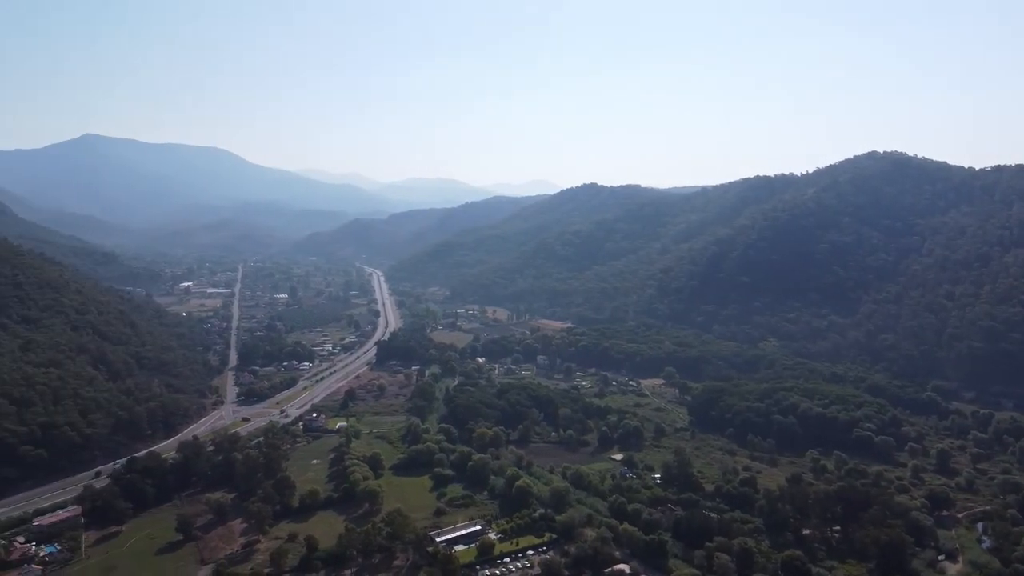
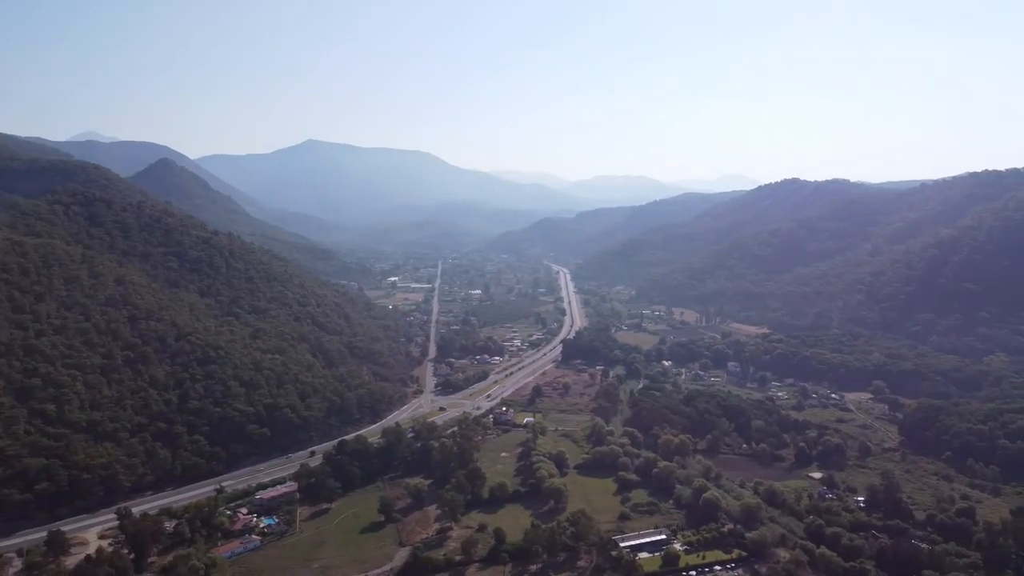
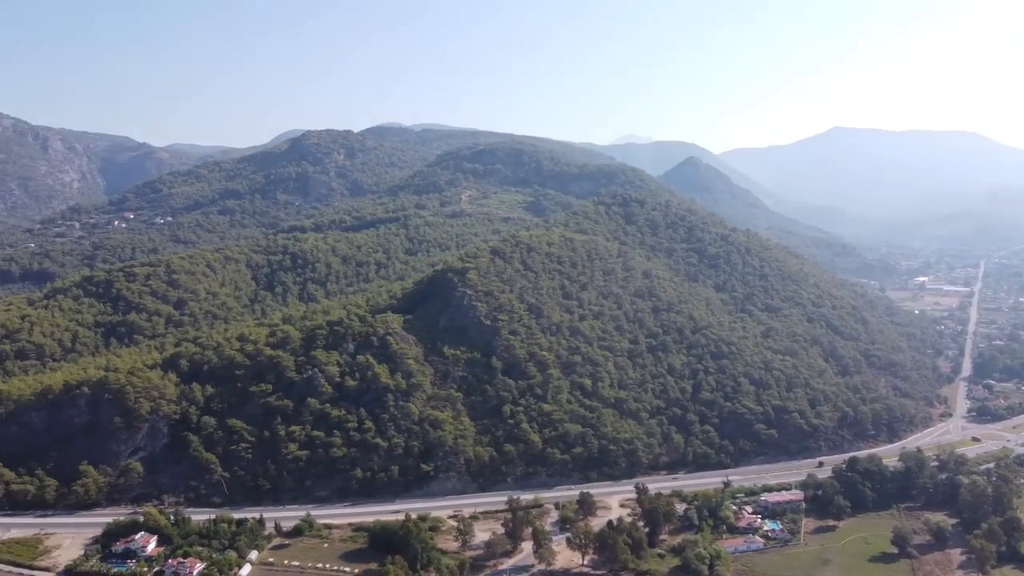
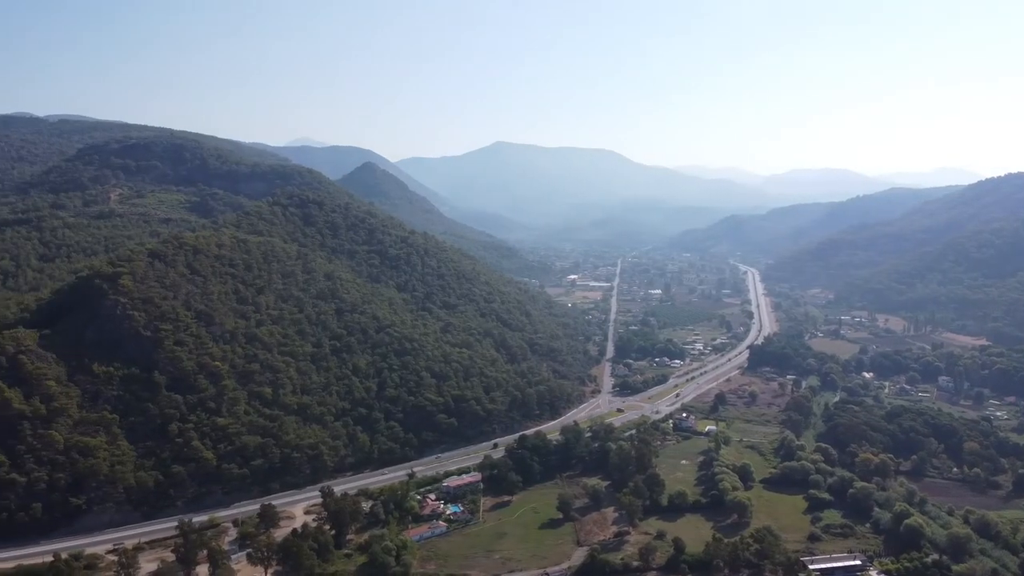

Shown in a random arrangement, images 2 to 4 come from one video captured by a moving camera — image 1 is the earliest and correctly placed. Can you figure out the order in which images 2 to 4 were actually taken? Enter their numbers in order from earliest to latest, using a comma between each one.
2, 4, 3
